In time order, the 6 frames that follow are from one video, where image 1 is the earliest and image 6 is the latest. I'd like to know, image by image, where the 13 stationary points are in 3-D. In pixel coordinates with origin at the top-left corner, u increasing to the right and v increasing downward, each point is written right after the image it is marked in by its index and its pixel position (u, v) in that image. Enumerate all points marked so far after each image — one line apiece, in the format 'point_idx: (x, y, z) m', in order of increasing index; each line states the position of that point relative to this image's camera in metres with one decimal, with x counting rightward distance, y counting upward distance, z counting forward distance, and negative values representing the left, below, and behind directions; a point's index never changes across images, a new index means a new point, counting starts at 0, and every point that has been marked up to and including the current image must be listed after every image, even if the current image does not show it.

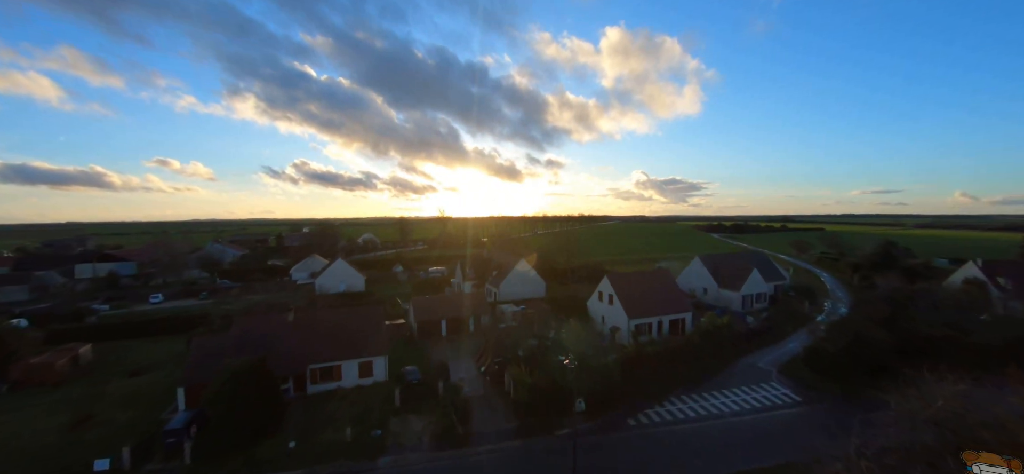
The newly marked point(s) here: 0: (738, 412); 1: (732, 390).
0: (+10.6, -8.2, +17.8) m
1: (+11.6, -8.1, +20.0) m
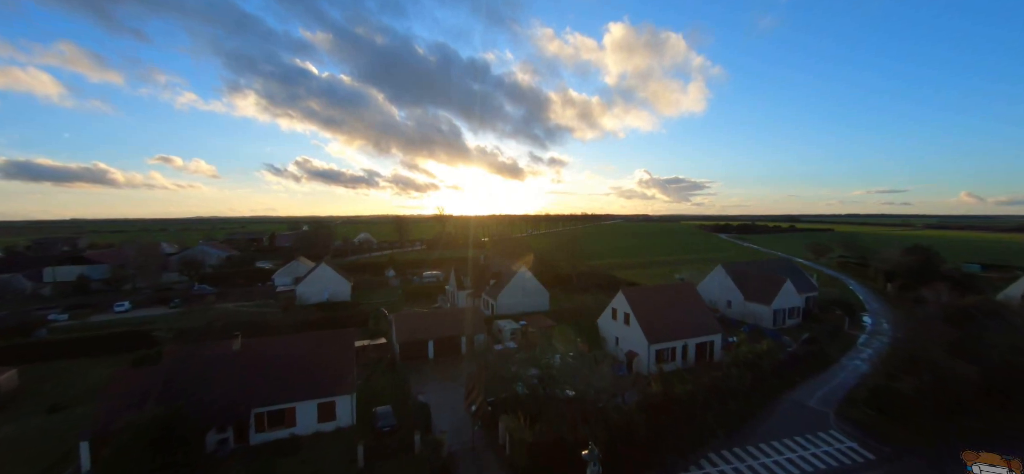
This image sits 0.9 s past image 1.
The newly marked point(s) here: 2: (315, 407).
0: (+10.5, -8.8, +13.8) m
1: (+11.4, -8.6, +16.0) m
2: (-8.5, -7.3, +16.3) m
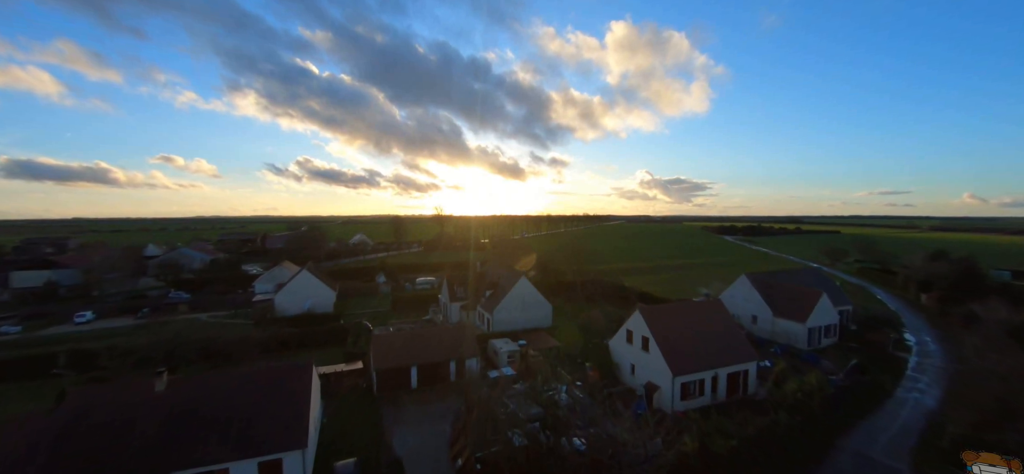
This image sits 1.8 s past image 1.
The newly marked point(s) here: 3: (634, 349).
0: (+10.3, -9.2, +10.3) m
1: (+11.3, -9.1, +12.5) m
2: (-8.6, -7.7, +12.8) m
3: (+6.3, -5.8, +19.7) m
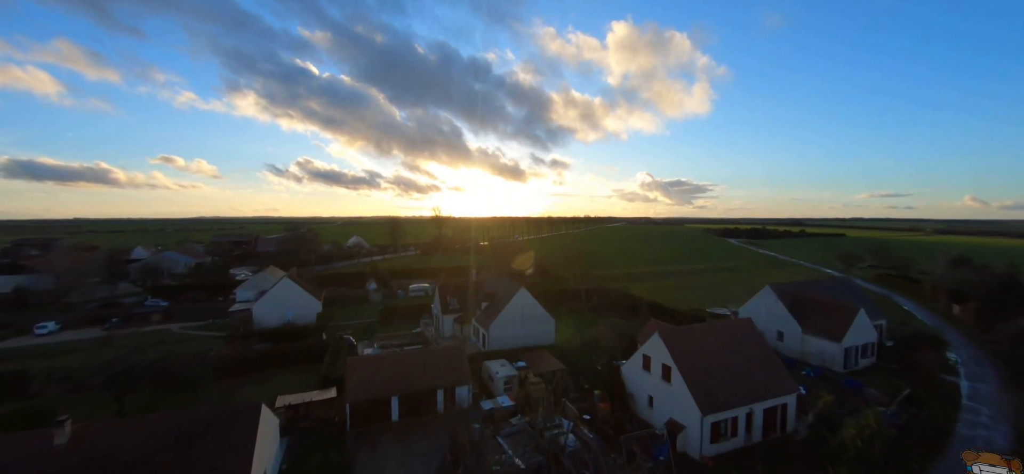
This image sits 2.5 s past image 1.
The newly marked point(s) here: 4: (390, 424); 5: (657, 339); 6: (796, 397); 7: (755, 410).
0: (+10.1, -9.6, +7.4) m
1: (+11.1, -9.5, +9.6) m
2: (-8.8, -8.1, +9.9) m
3: (+6.2, -6.3, +16.8) m
4: (-5.5, -8.5, +17.2) m
5: (+6.4, -4.5, +16.7) m
6: (+12.4, -6.9, +16.4) m
7: (+10.1, -7.1, +15.5) m
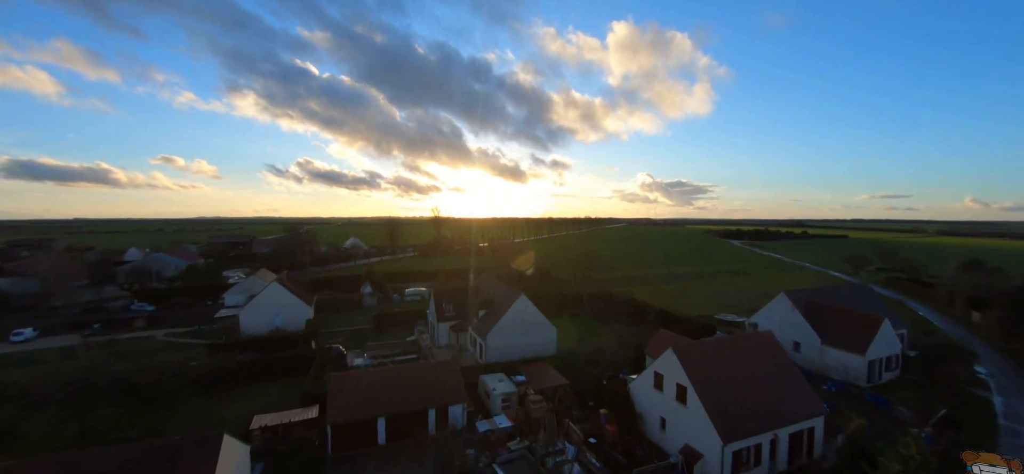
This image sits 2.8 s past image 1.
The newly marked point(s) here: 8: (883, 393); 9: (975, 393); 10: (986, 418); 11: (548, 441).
0: (+10.1, -9.9, +5.8) m
1: (+11.1, -9.7, +8.0) m
2: (-8.8, -8.3, +8.3) m
3: (+6.1, -6.5, +15.2) m
4: (-5.6, -8.7, +15.7) m
5: (+6.3, -4.7, +15.1) m
6: (+12.4, -7.1, +14.9) m
7: (+10.0, -7.3, +13.9) m
8: (+19.6, -8.2, +19.9) m
9: (+24.3, -8.2, +19.8) m
10: (+22.1, -8.4, +17.5) m
11: (+1.5, -7.9, +15.0) m
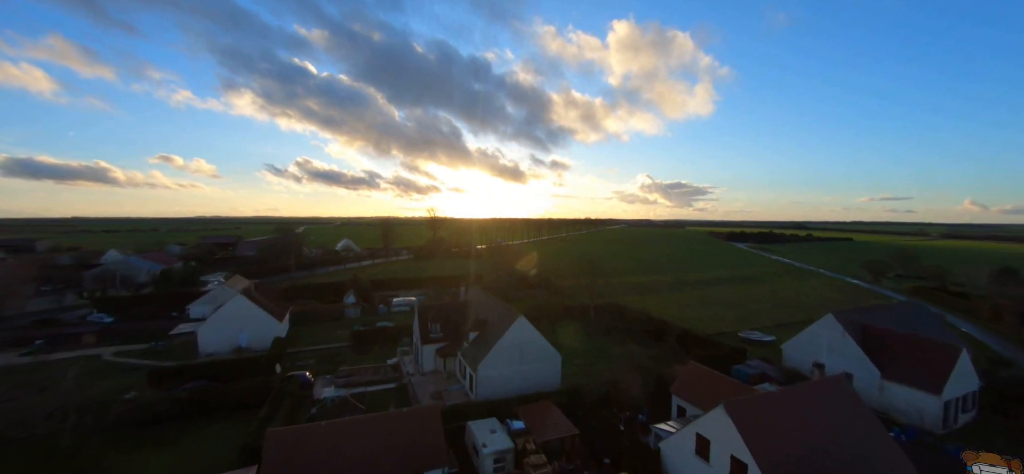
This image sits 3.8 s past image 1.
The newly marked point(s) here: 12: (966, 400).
0: (+9.9, -10.4, +1.9) m
1: (+10.9, -10.2, +4.1) m
2: (-9.0, -8.7, +4.4) m
3: (+6.0, -7.0, +11.4) m
4: (-5.8, -9.2, +11.8) m
5: (+6.2, -5.2, +11.3) m
6: (+12.2, -7.7, +11.0) m
7: (+9.9, -7.8, +10.1) m
8: (+19.4, -8.7, +16.0) m
9: (+24.1, -8.8, +16.0) m
10: (+21.9, -9.0, +13.7) m
11: (+1.3, -8.4, +11.1) m
12: (+21.5, -7.6, +17.8) m
